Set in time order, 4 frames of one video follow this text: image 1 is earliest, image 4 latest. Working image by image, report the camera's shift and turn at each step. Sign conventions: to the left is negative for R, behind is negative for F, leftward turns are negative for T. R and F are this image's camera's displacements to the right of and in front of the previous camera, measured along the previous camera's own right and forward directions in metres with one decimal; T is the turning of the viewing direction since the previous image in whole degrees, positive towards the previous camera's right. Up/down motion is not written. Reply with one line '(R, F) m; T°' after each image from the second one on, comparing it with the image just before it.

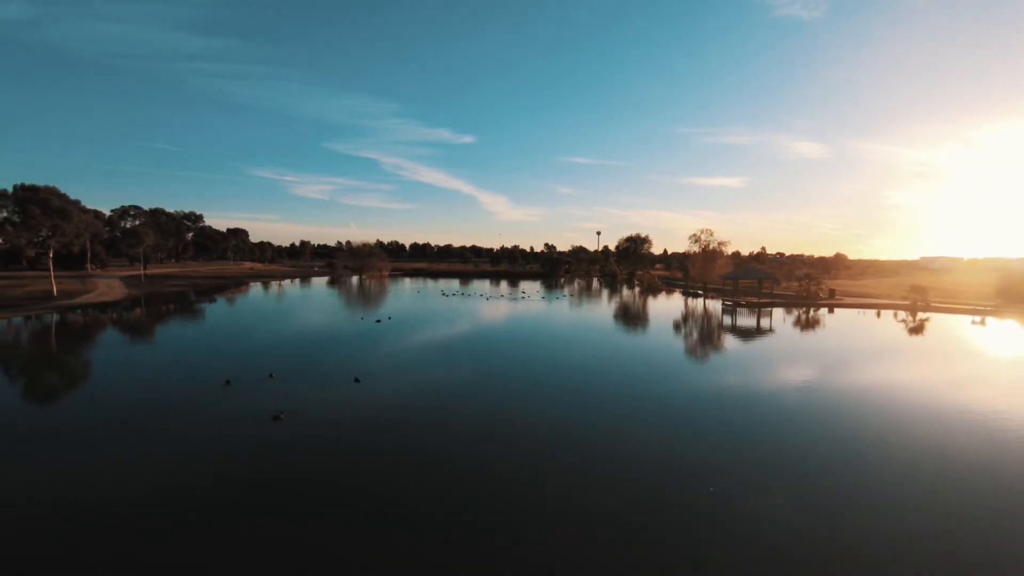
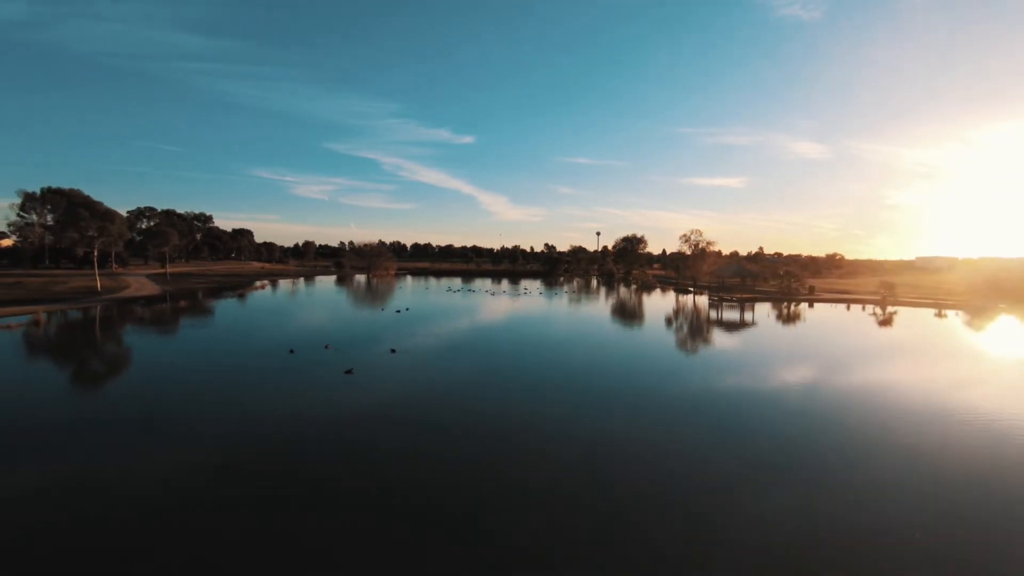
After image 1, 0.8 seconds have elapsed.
(-0.1, -0.9) m; 0°
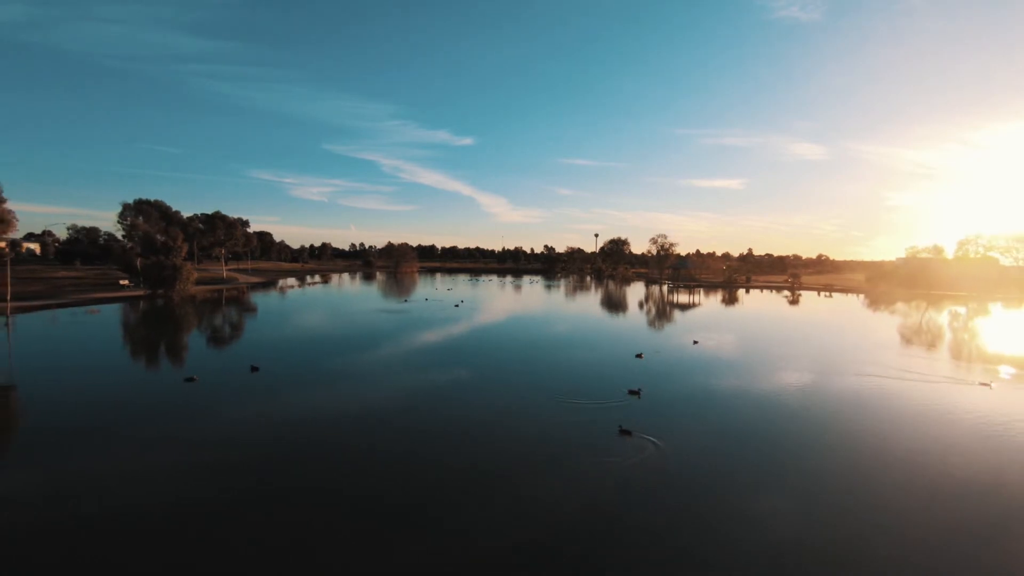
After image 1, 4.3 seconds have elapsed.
(-0.3, -3.9) m; 0°
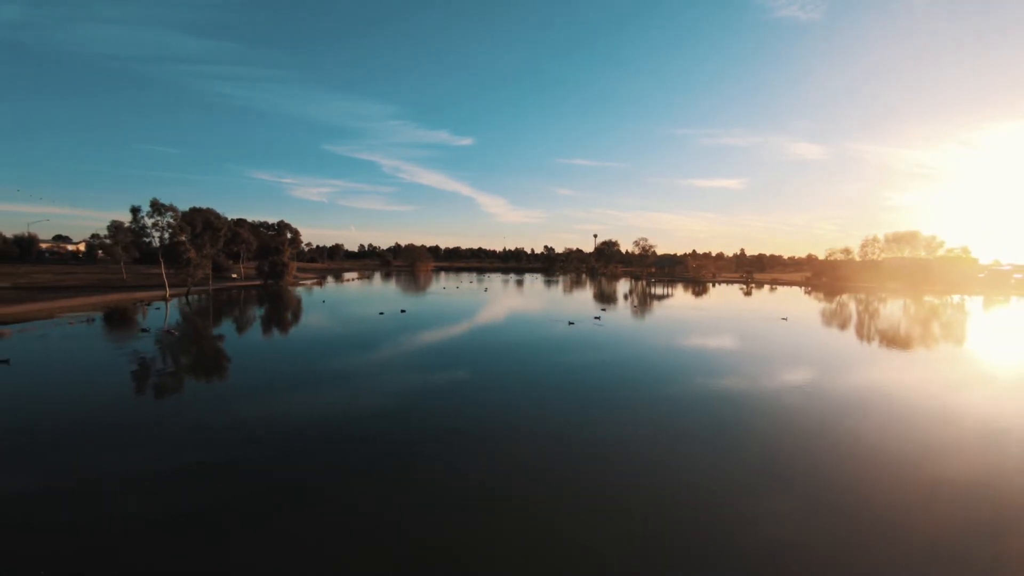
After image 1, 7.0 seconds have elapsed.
(-0.2, -3.3) m; 0°
